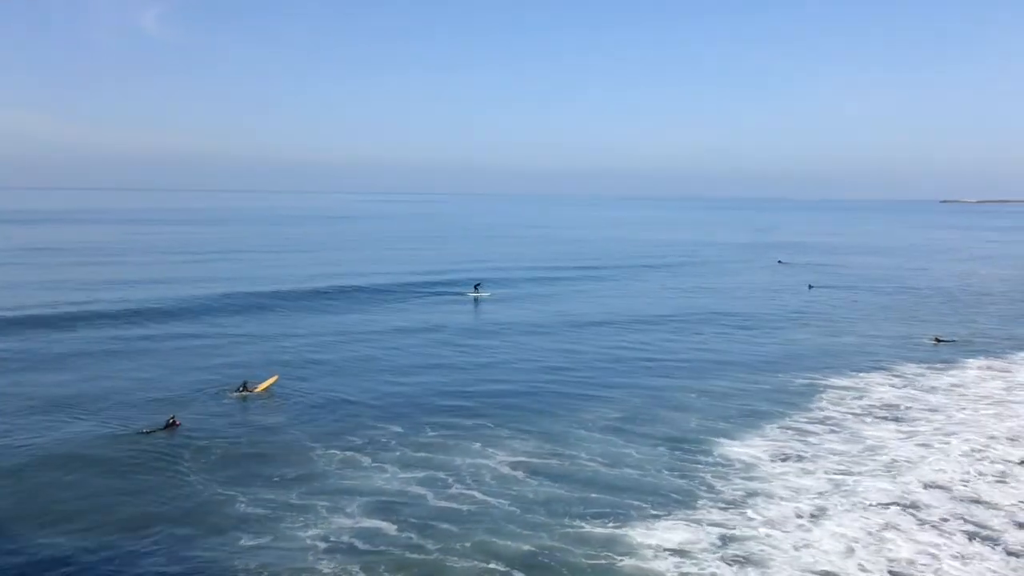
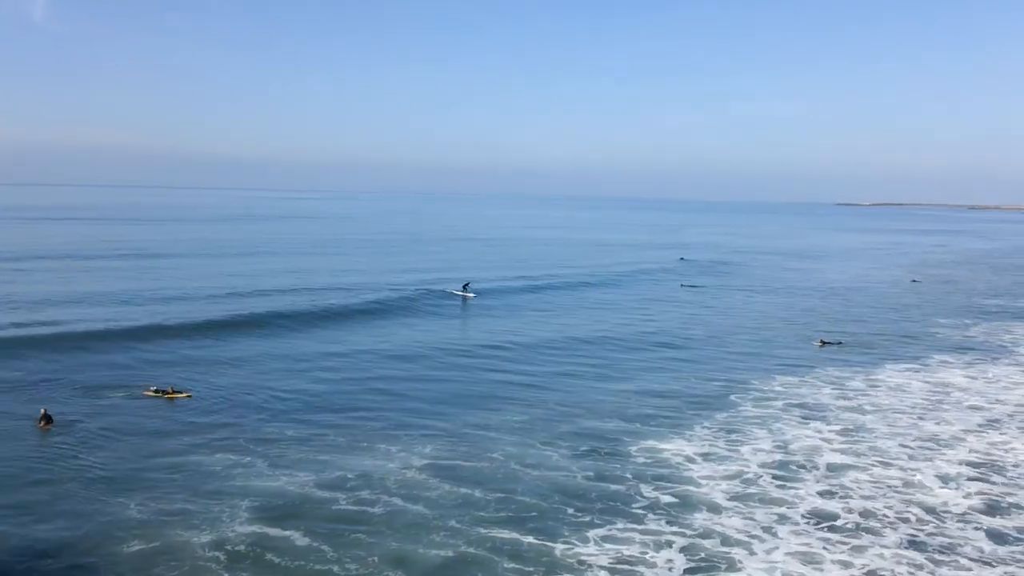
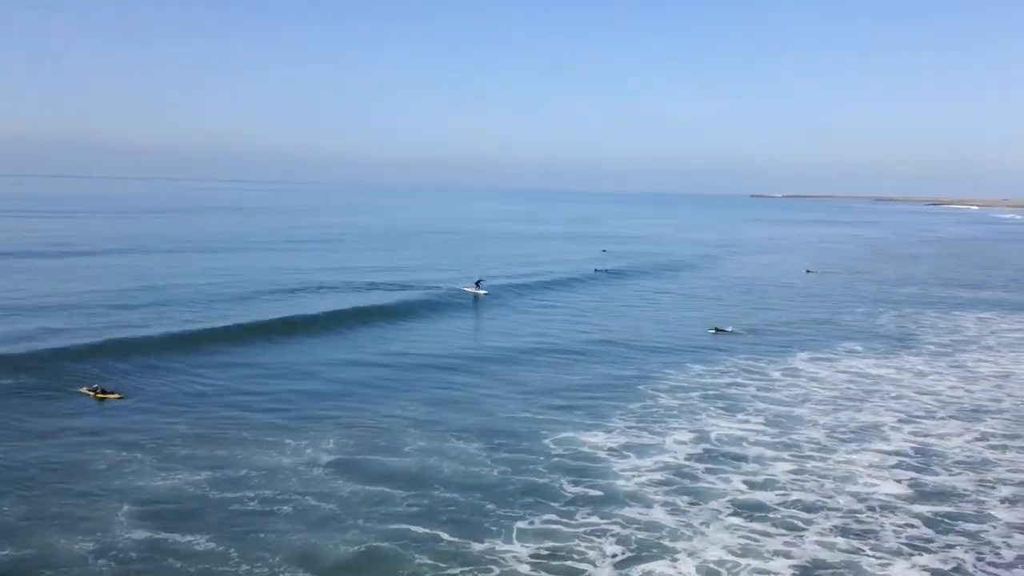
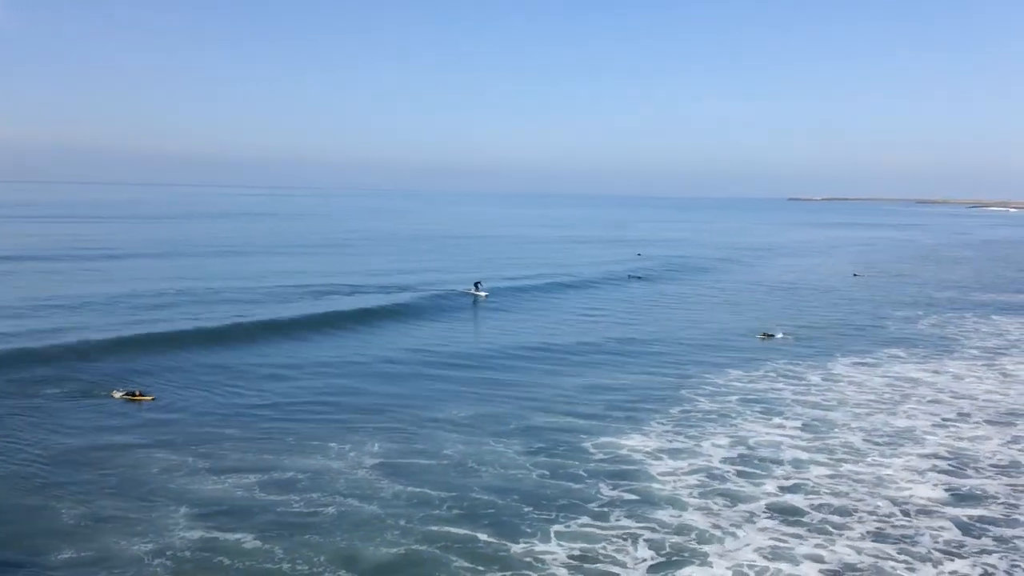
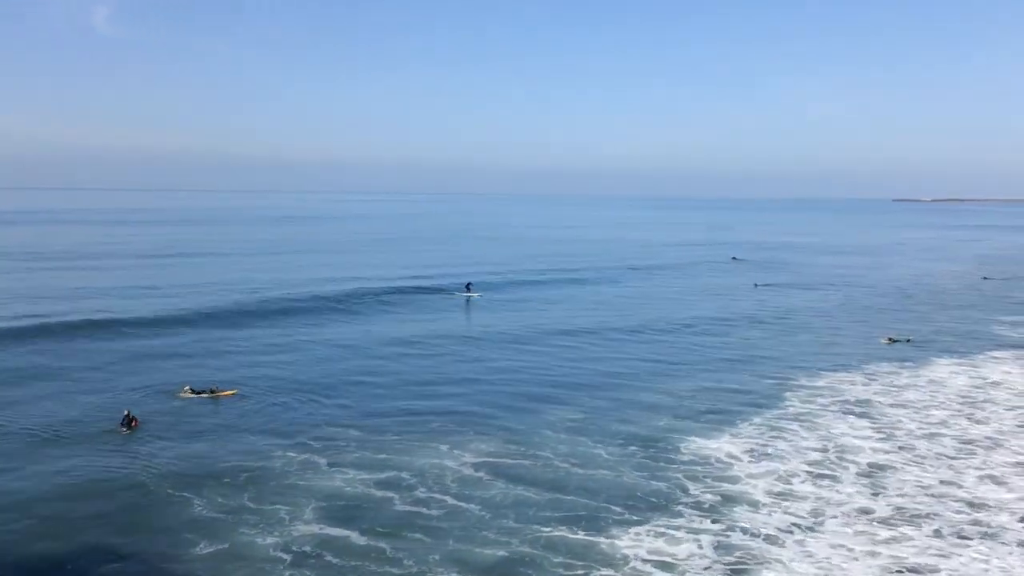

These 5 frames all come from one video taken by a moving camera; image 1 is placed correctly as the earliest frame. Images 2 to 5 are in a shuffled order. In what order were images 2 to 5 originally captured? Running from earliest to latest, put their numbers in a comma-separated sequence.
5, 2, 4, 3
